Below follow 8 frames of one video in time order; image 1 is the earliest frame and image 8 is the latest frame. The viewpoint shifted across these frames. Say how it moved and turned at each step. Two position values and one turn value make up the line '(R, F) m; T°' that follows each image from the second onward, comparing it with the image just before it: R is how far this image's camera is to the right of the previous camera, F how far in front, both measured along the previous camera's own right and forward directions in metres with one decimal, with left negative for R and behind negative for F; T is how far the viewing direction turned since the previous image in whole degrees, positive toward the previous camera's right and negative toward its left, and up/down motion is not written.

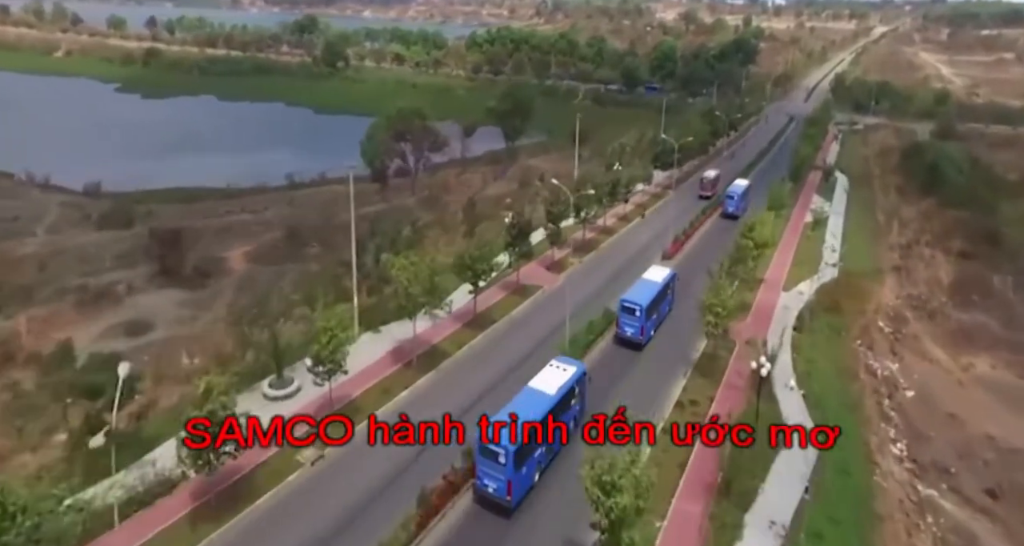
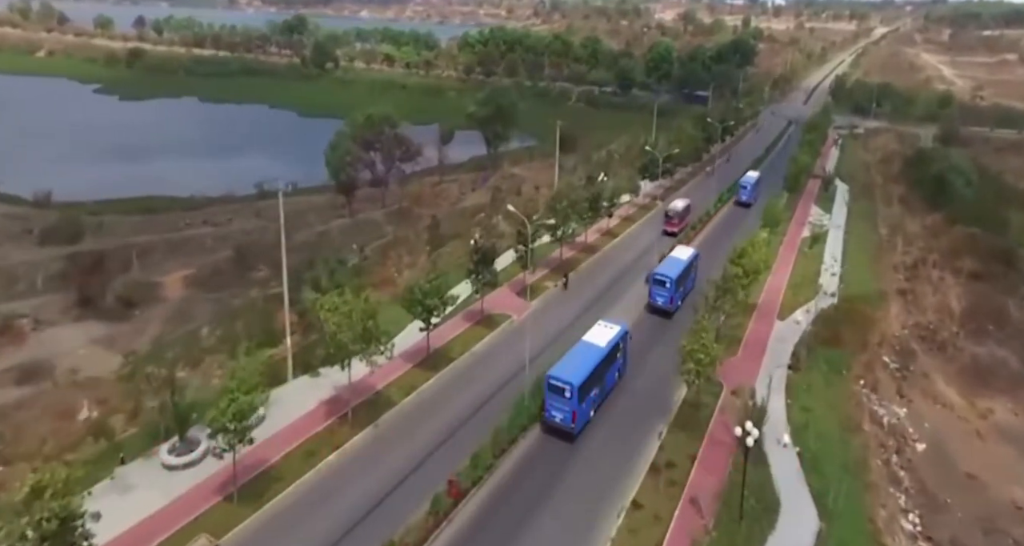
(+1.2, +2.6) m; 0°
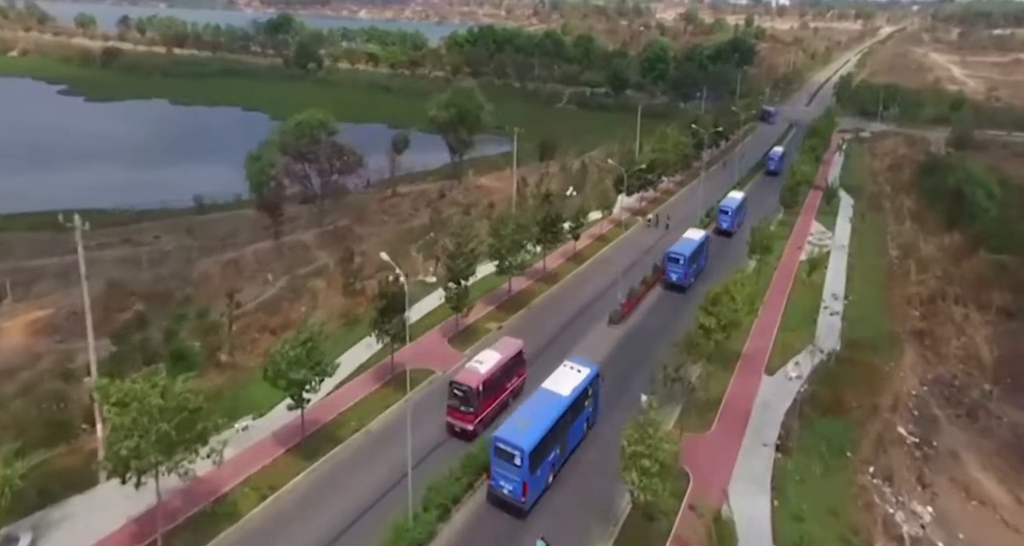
(+2.3, +4.8) m; 0°
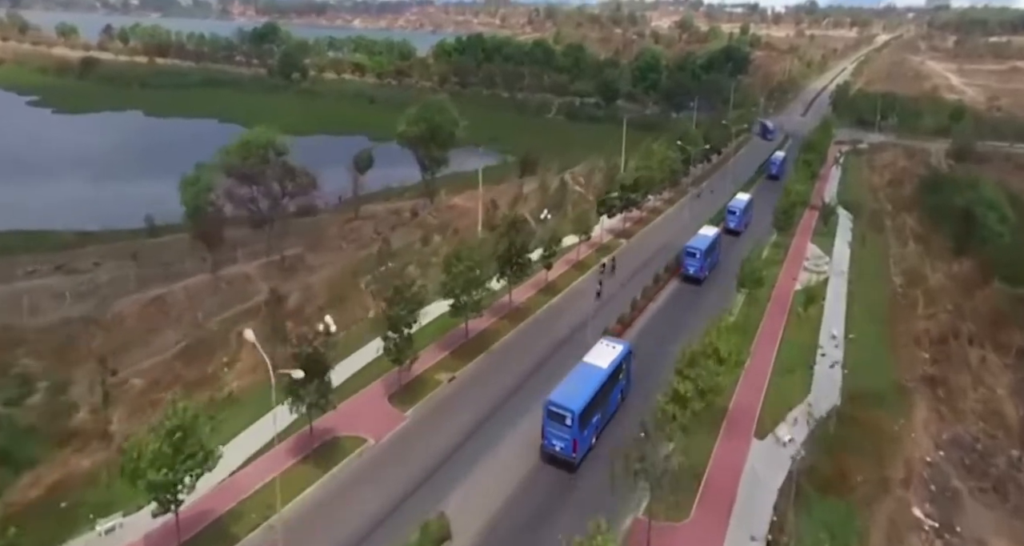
(+1.3, +2.9) m; 0°
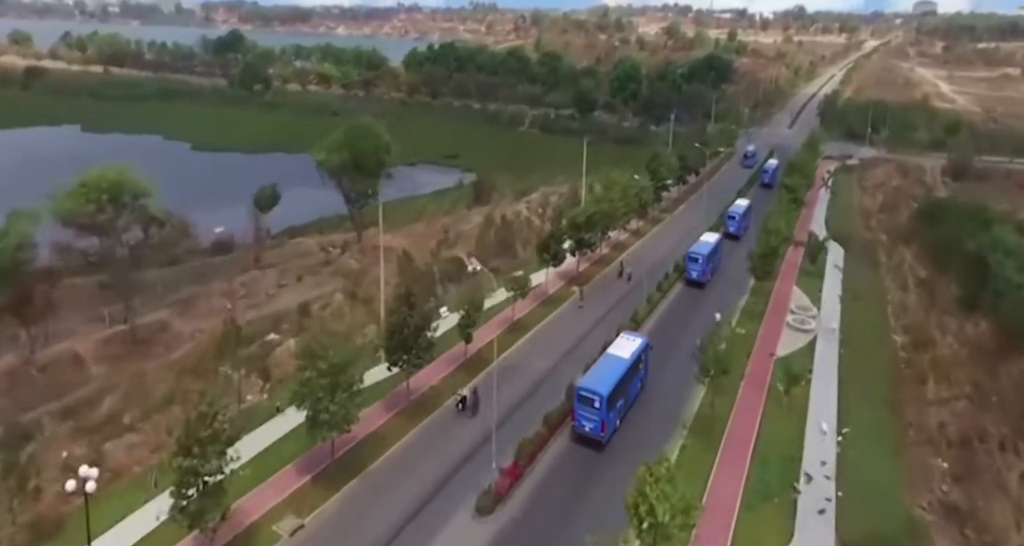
(+2.6, +5.5) m; +1°
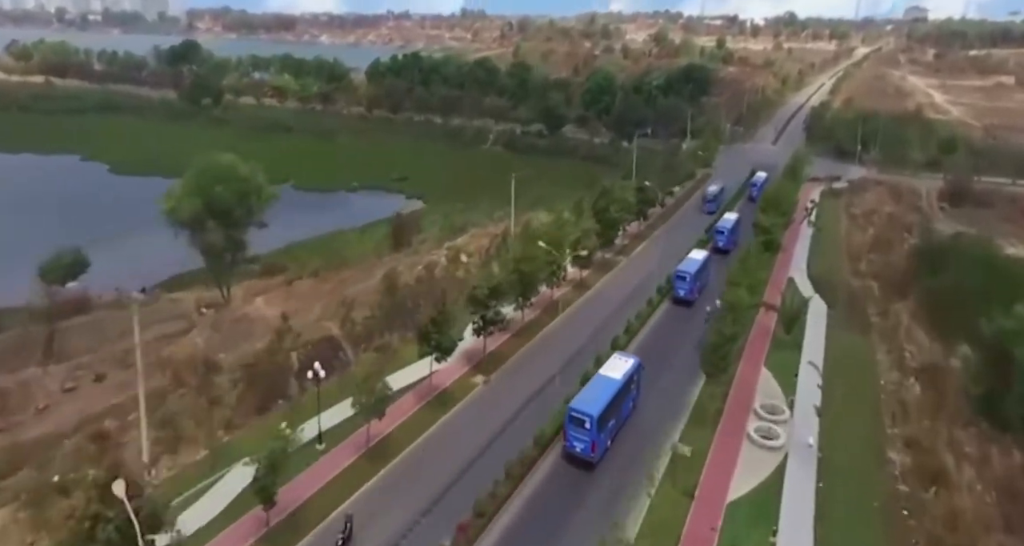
(+3.7, +6.9) m; 0°
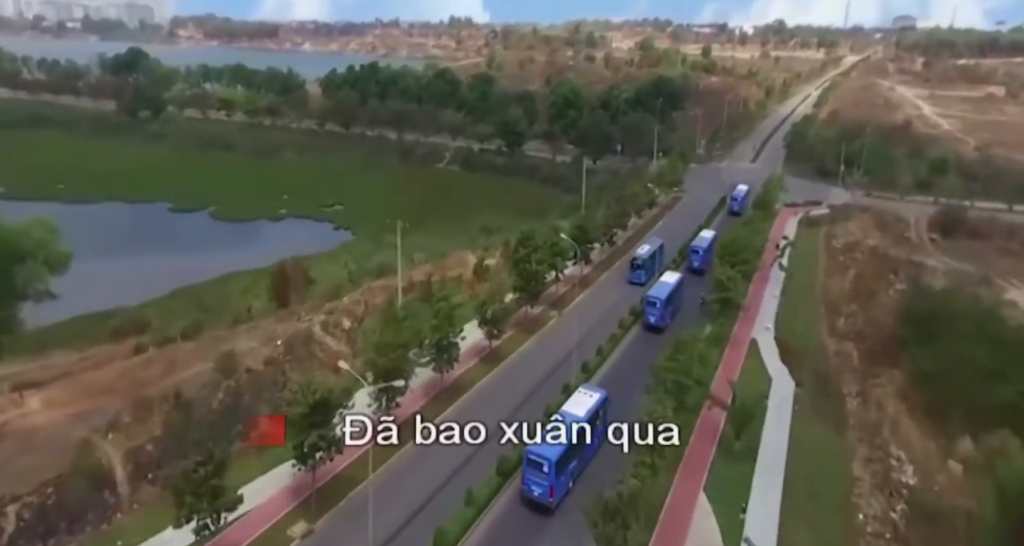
(+4.0, +6.7) m; +1°
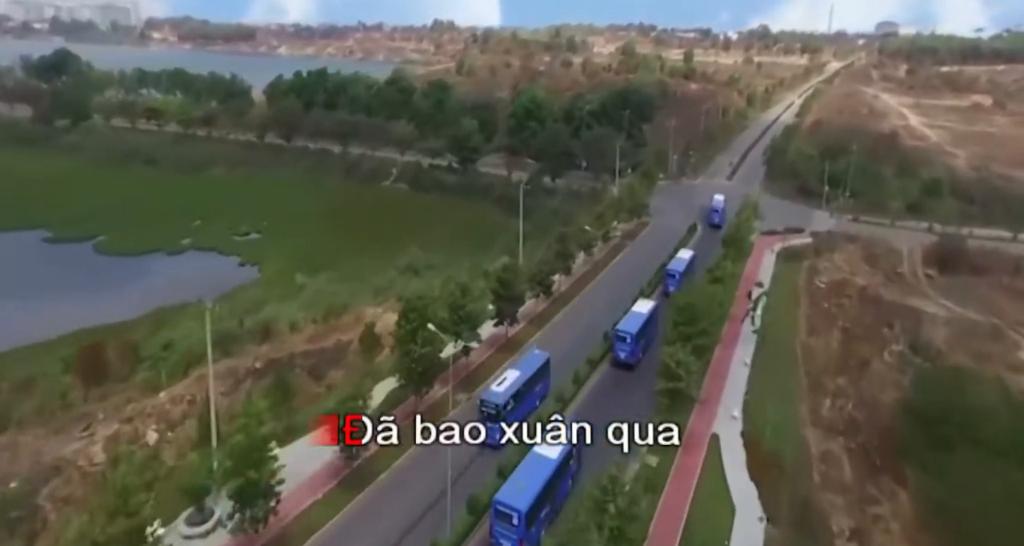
(+3.5, +7.5) m; +1°
